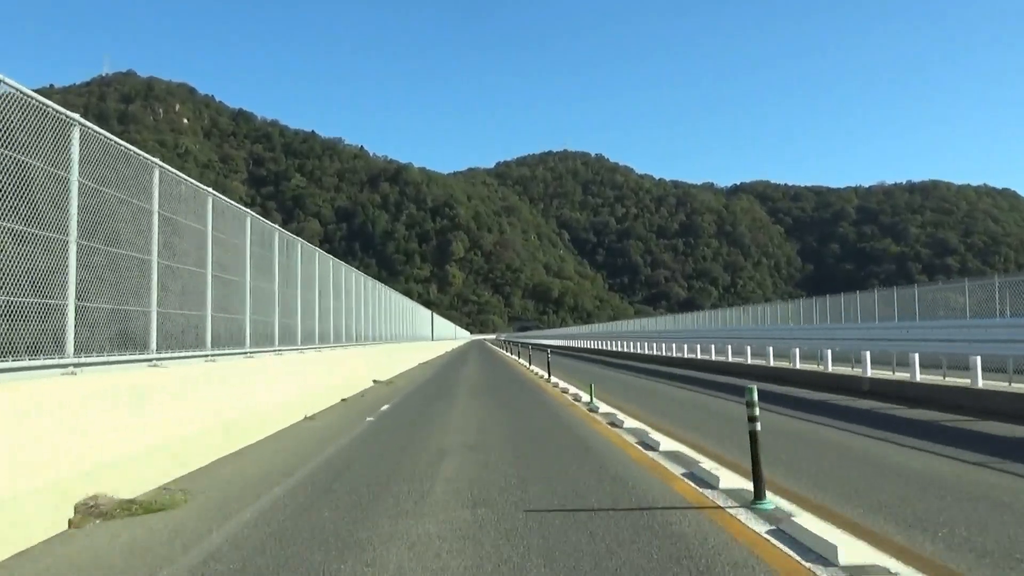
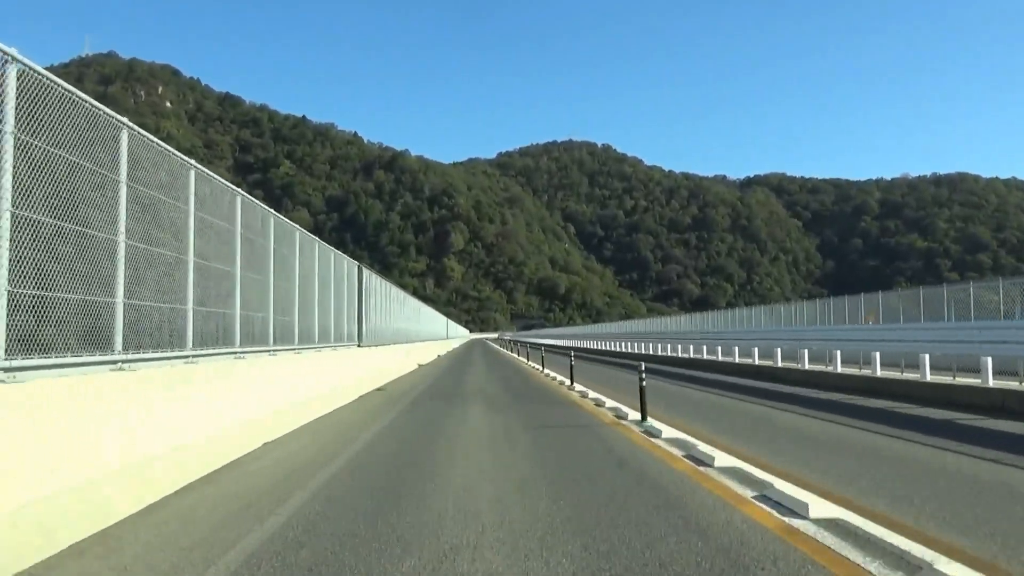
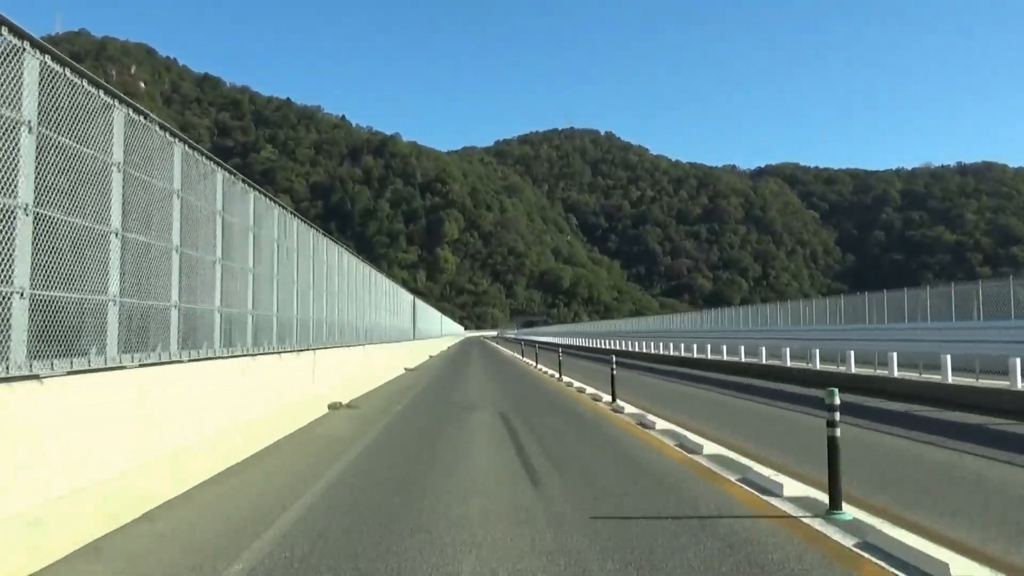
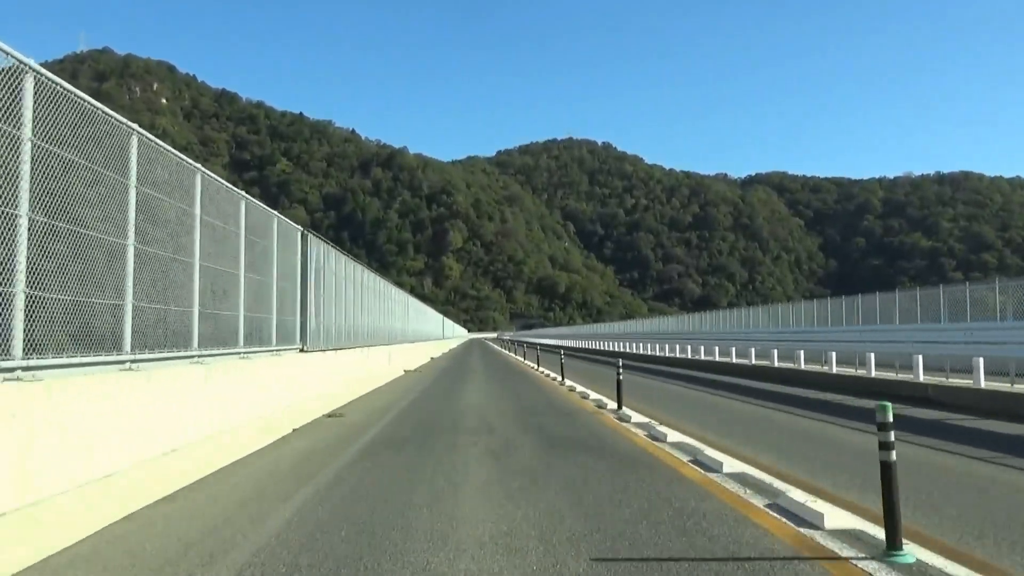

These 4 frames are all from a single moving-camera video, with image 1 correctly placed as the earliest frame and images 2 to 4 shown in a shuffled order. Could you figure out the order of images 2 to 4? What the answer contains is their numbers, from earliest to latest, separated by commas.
2, 4, 3
